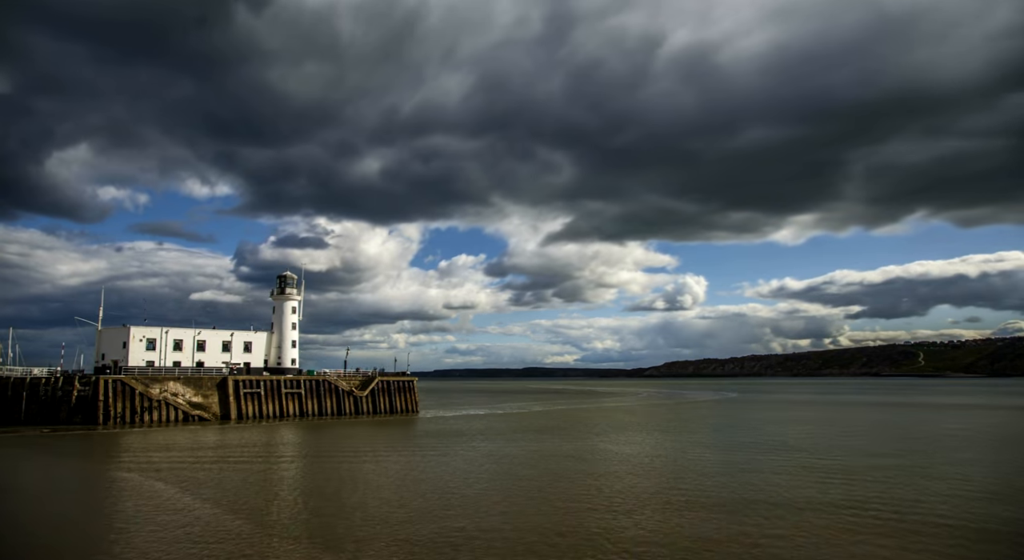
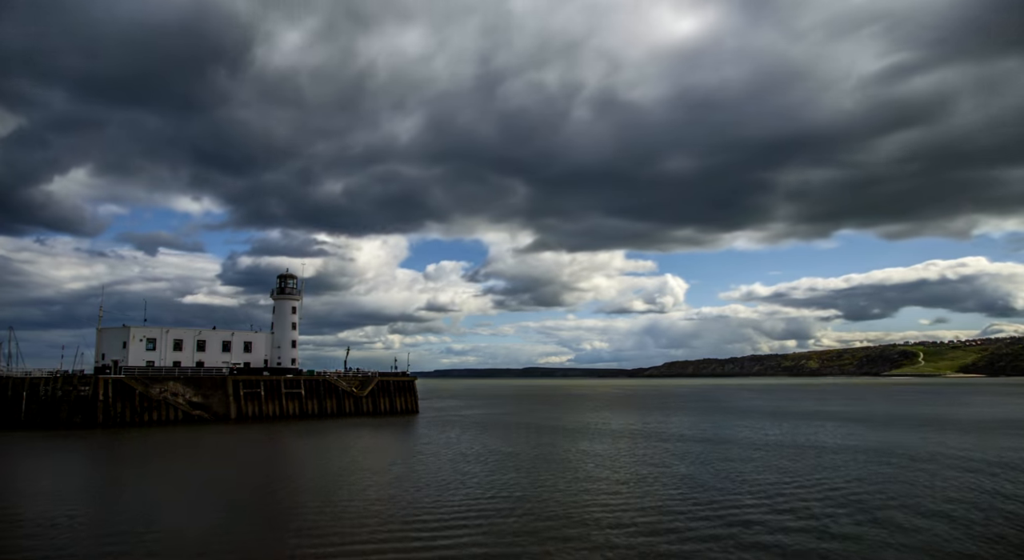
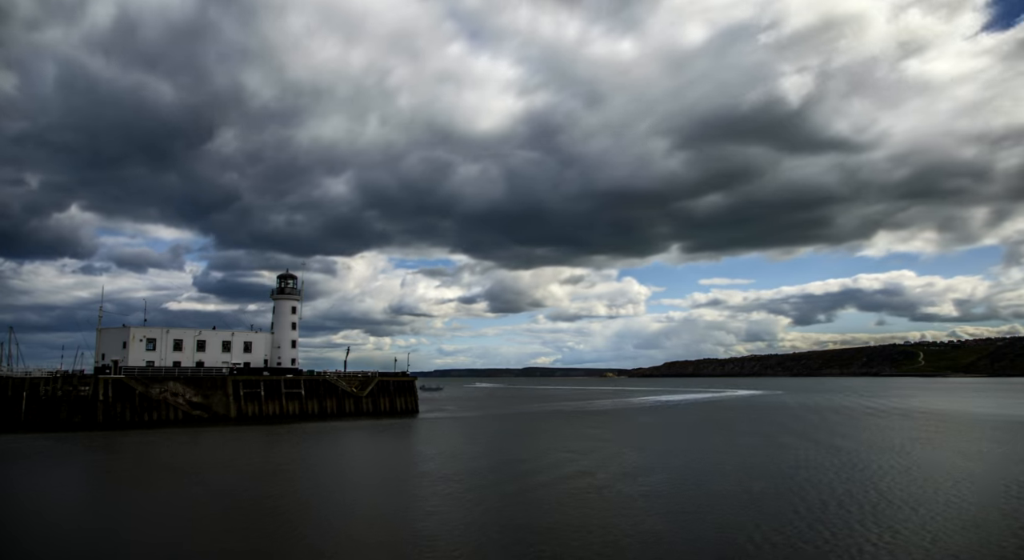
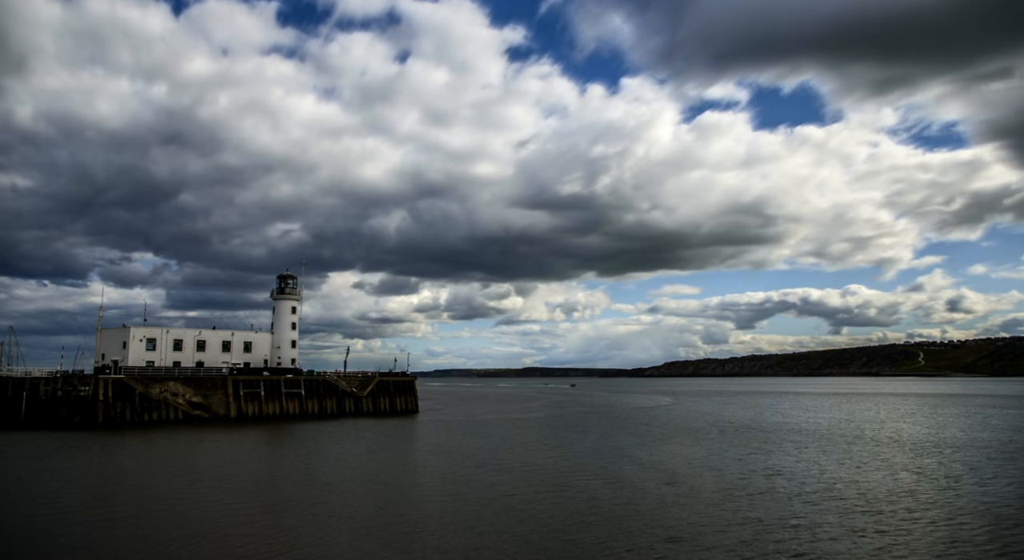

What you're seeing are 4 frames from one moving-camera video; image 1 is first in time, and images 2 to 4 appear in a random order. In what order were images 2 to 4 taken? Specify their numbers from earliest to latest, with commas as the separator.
2, 3, 4
